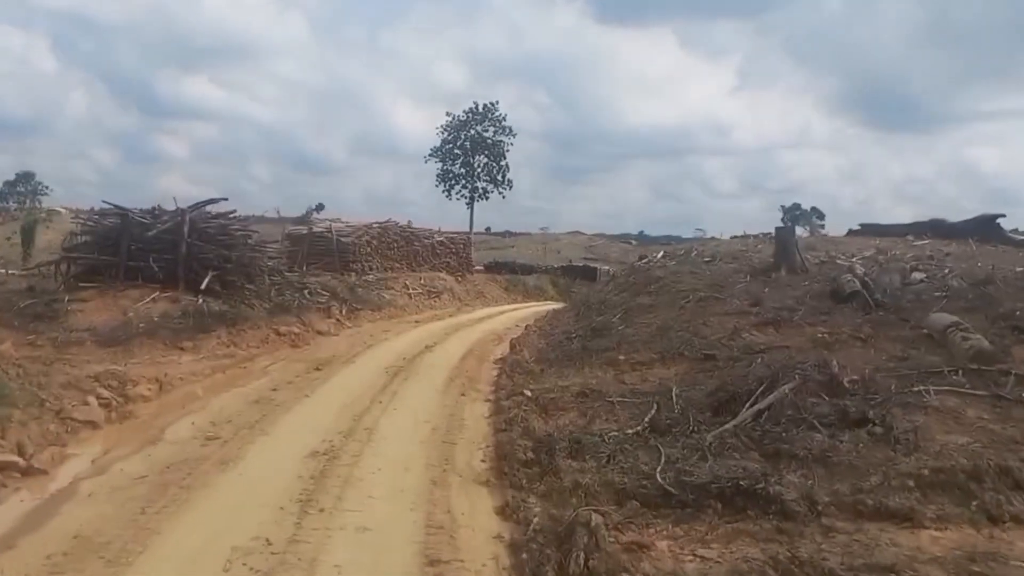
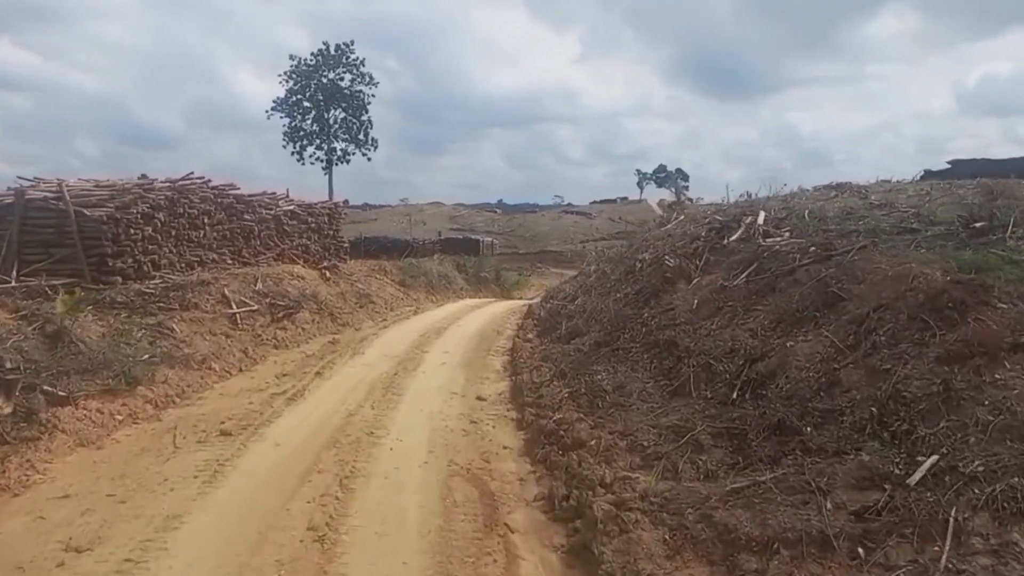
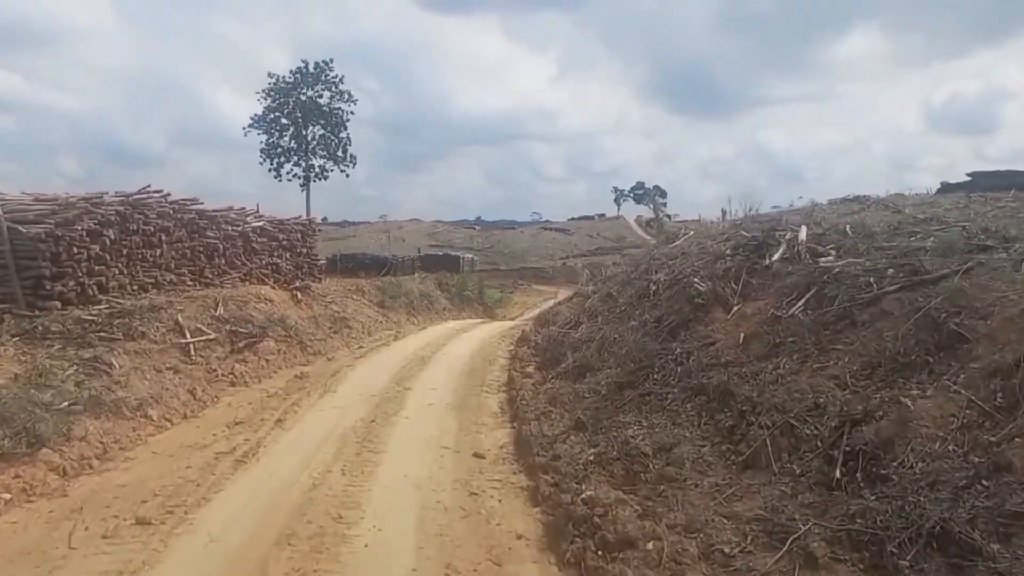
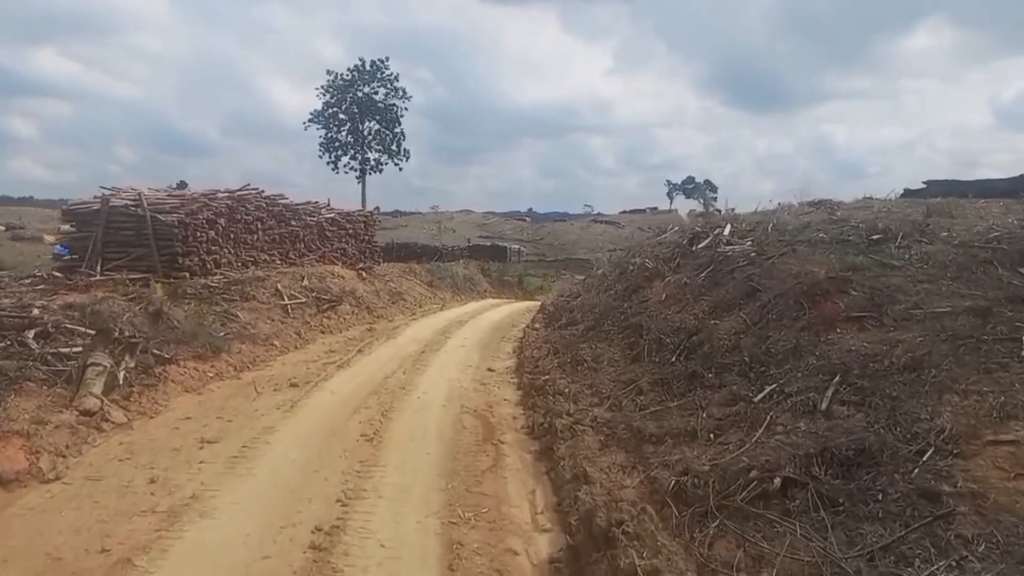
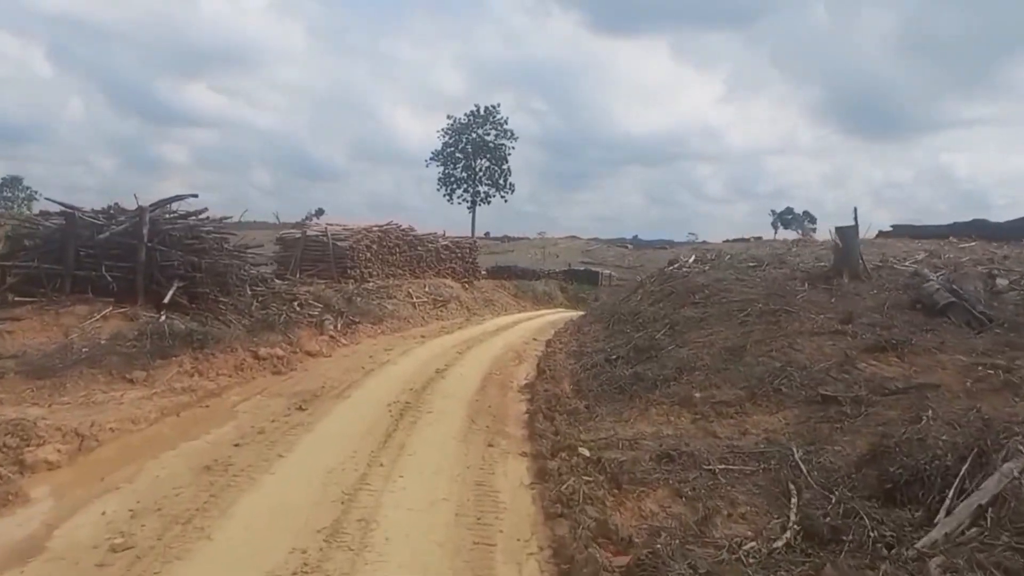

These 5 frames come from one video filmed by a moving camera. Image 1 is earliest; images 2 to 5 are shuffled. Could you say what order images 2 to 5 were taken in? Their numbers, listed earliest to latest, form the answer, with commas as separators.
5, 4, 2, 3
